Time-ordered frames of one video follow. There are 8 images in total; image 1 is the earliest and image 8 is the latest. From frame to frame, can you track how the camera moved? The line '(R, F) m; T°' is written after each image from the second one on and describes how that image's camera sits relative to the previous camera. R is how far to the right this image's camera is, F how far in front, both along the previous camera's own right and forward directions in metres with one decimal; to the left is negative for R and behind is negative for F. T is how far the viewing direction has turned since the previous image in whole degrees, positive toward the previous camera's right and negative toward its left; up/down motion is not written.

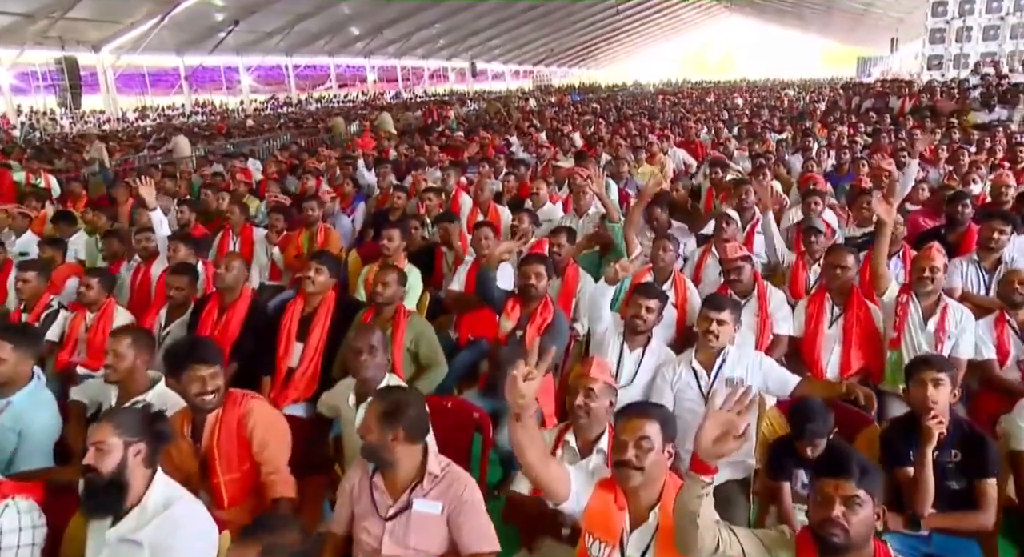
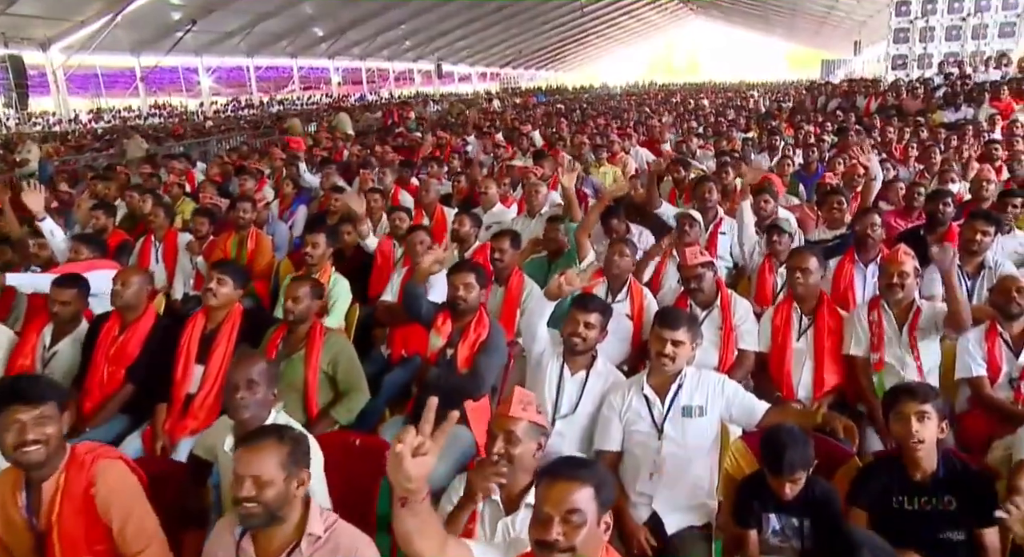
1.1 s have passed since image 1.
(+0.2, +0.4) m; +2°
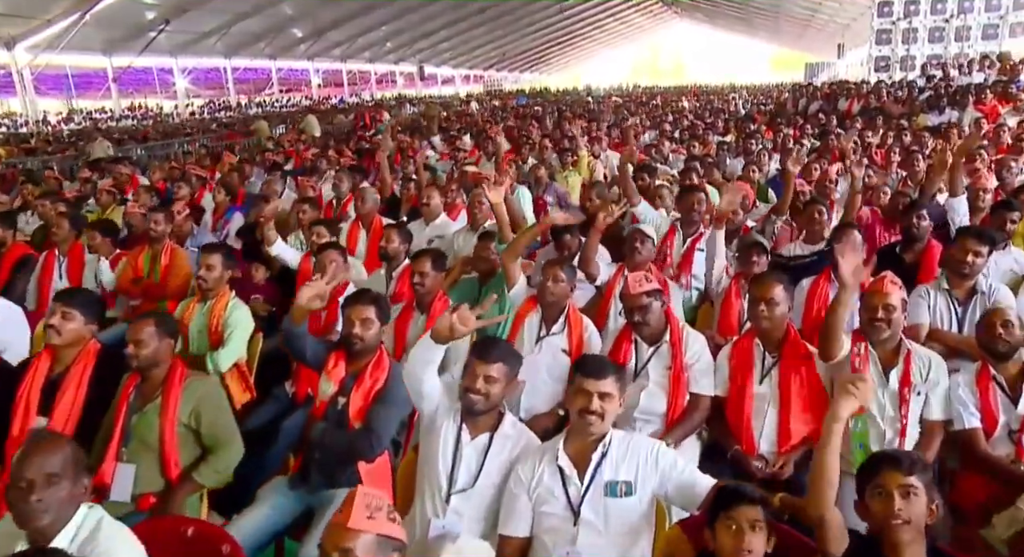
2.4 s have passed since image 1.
(+0.3, +0.5) m; +1°
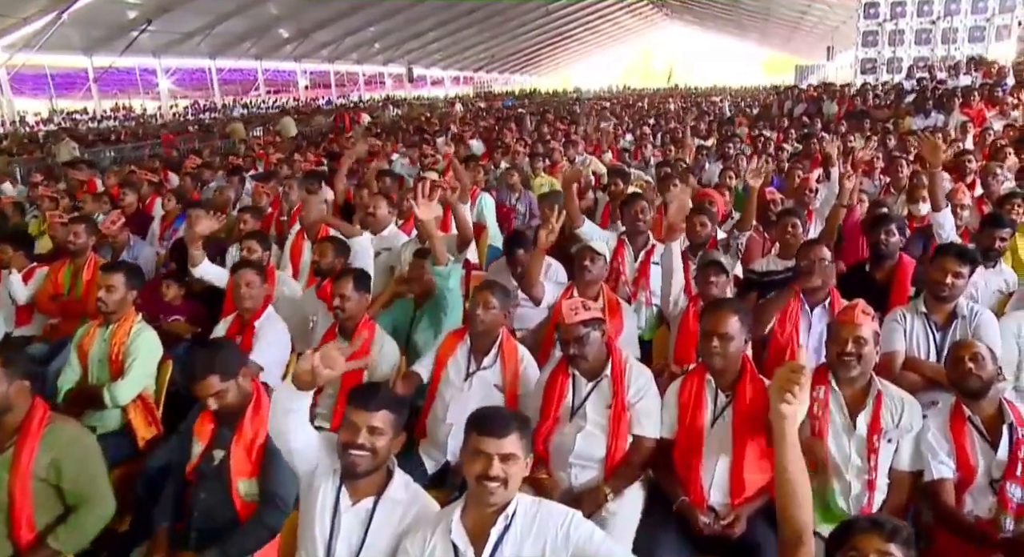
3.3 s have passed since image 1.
(+0.3, +0.3) m; +1°
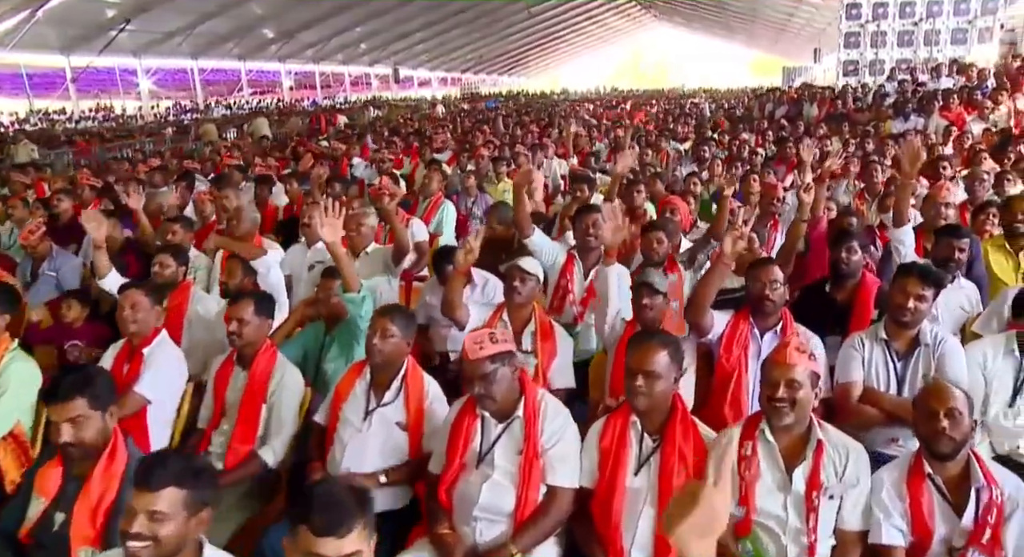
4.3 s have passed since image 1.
(+0.3, +0.3) m; +1°
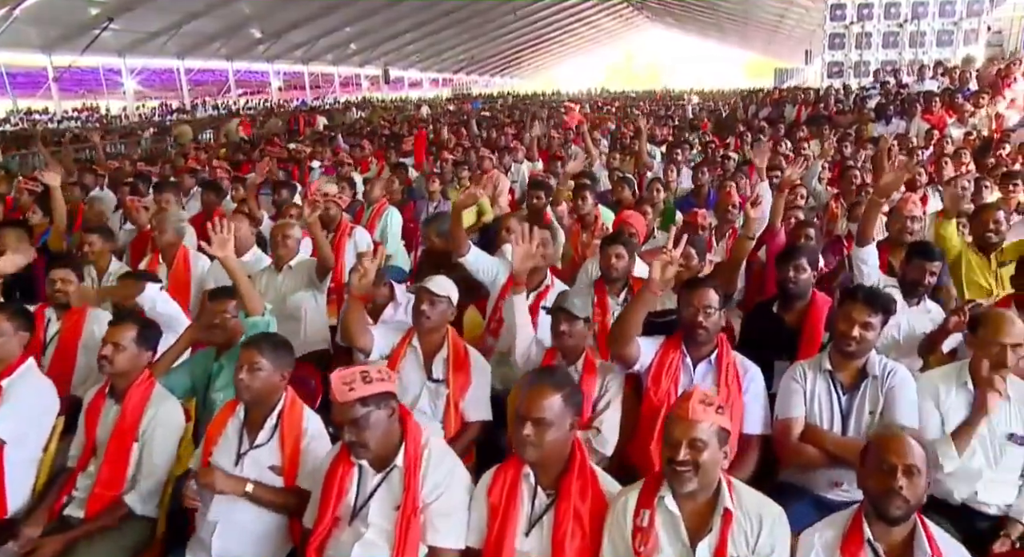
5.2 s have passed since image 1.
(+0.3, +0.3) m; 0°
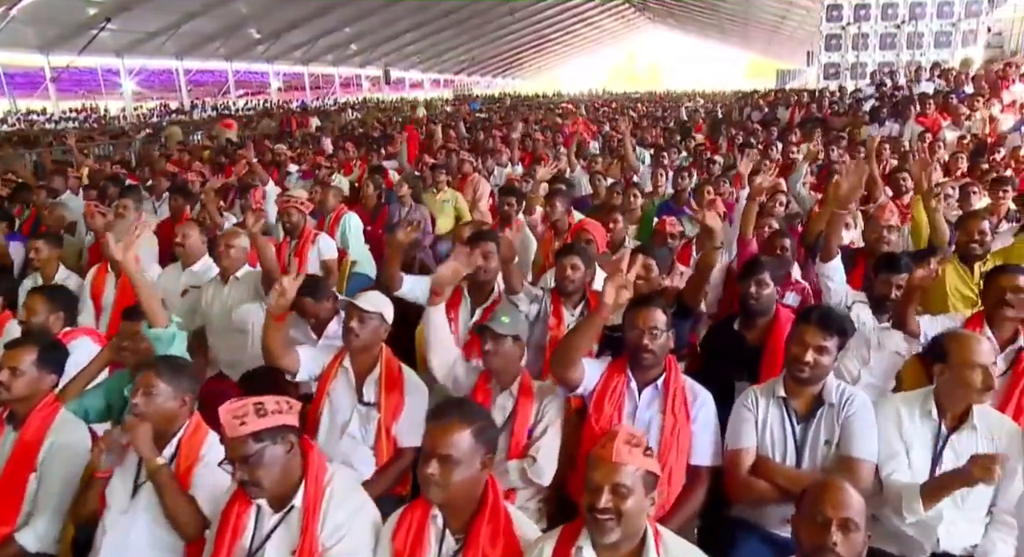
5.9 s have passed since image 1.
(+0.2, +0.2) m; 0°
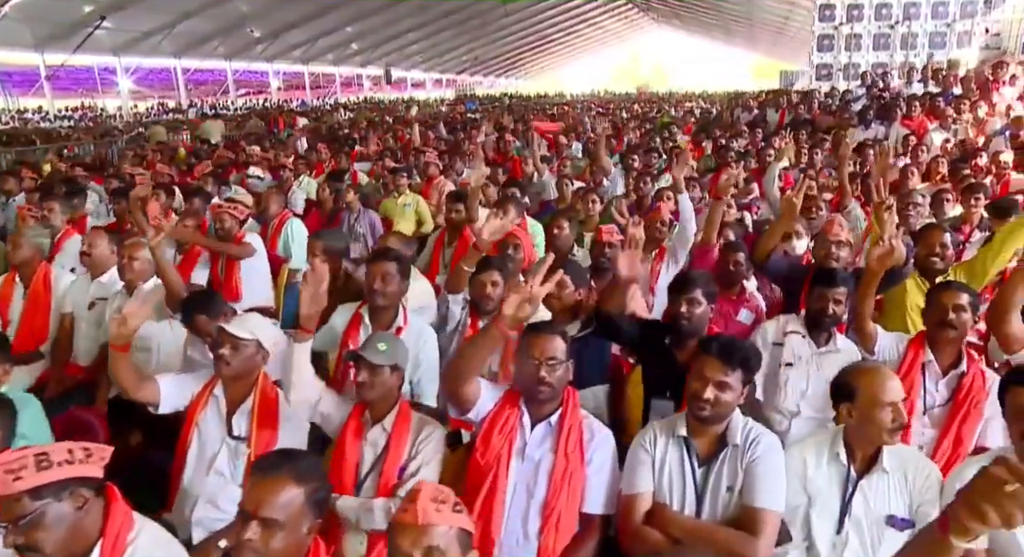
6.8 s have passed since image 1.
(+0.4, +0.2) m; 0°
